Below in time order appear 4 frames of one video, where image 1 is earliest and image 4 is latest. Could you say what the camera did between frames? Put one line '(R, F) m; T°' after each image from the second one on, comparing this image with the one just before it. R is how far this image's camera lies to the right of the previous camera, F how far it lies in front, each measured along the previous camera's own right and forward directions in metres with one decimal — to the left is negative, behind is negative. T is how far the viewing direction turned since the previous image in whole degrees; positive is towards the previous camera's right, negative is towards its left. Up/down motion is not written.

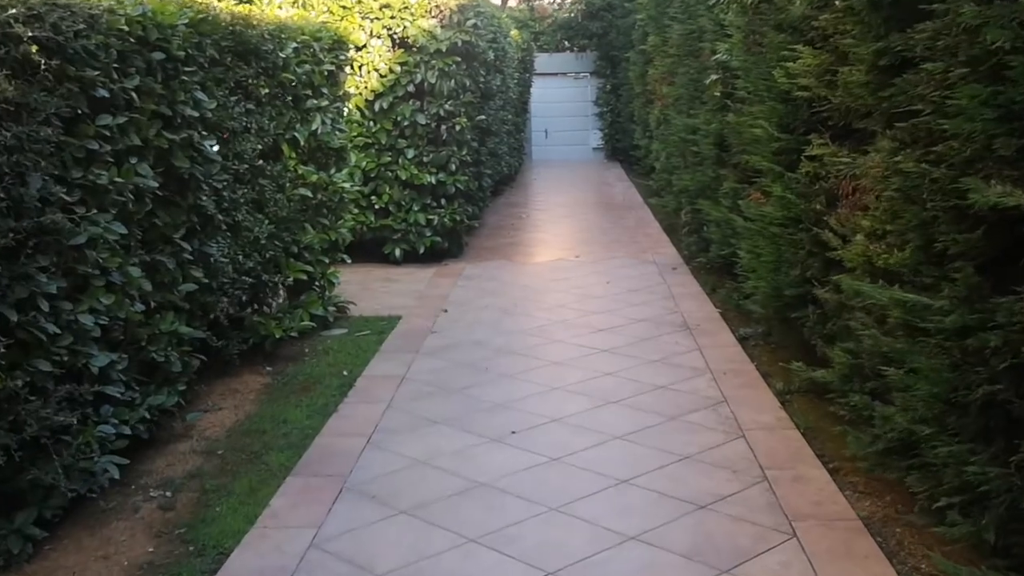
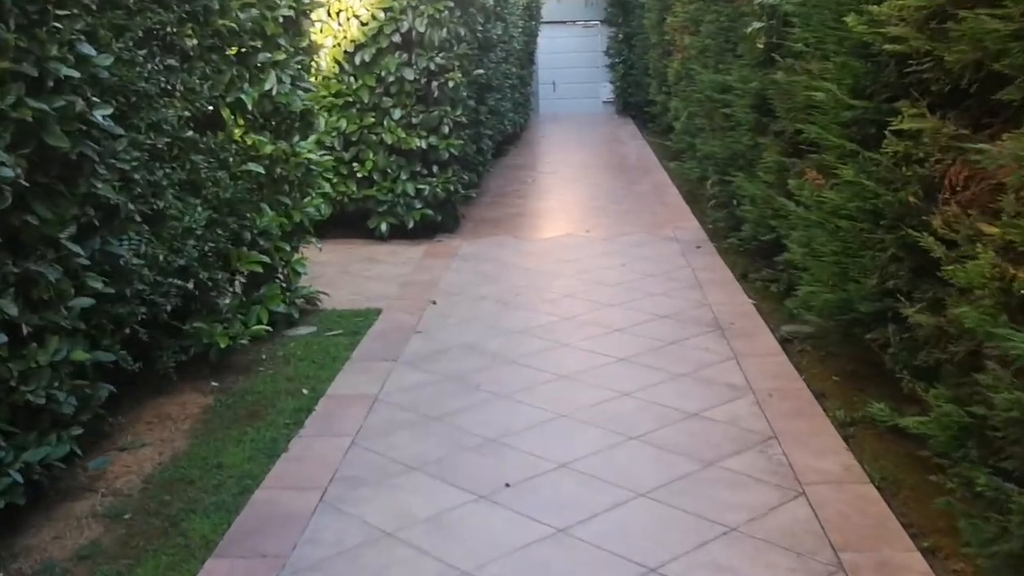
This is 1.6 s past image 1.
(0.0, +0.9) m; 0°
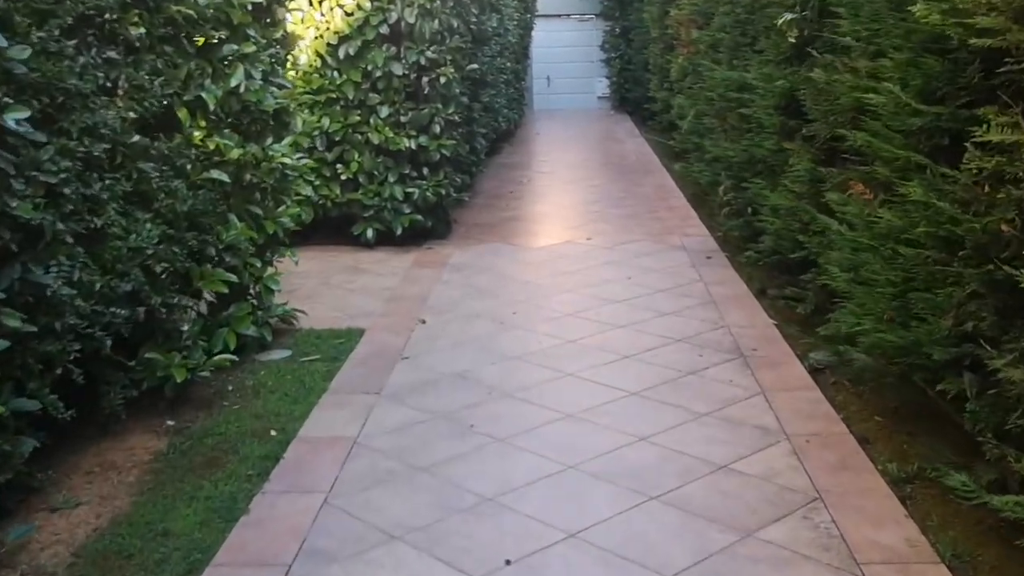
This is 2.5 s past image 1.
(0.0, +0.5) m; 0°
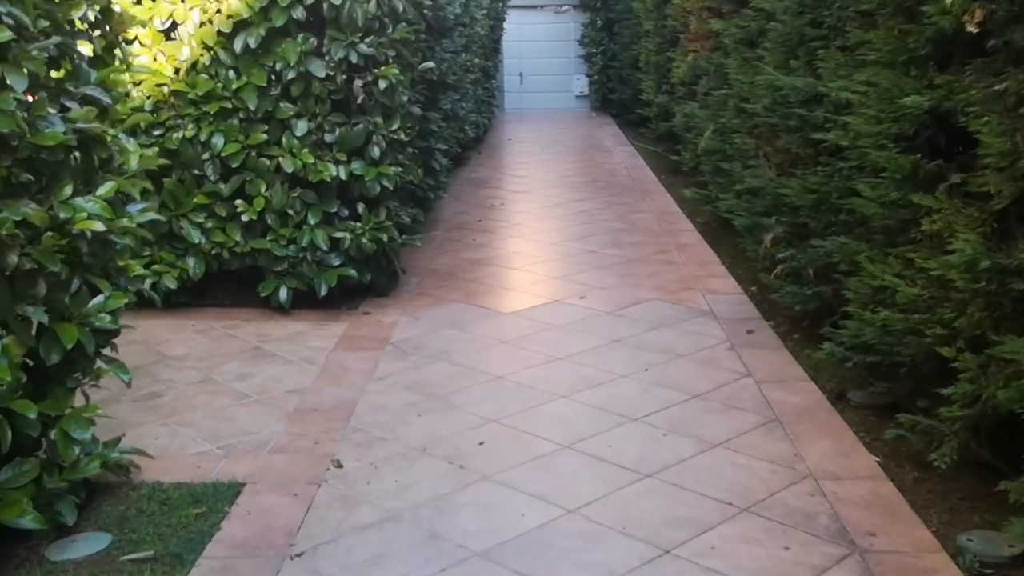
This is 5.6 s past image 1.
(0.0, +1.7) m; +1°
